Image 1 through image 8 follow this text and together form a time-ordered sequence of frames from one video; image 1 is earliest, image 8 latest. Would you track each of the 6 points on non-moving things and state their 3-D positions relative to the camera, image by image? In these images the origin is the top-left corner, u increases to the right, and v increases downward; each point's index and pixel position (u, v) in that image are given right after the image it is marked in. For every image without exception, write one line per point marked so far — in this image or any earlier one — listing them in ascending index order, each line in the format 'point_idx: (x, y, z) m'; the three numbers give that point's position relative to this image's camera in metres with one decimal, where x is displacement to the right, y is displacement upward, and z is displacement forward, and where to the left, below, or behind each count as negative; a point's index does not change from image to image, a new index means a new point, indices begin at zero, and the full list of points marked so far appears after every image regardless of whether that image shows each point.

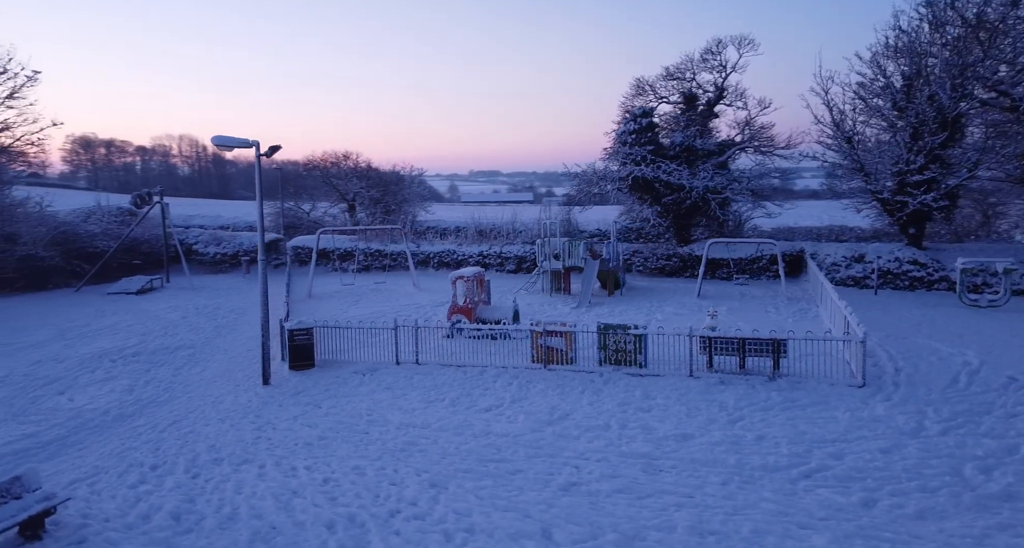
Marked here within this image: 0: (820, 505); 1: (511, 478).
0: (+2.8, -2.1, +6.8) m
1: (0.0, -2.2, +8.0) m
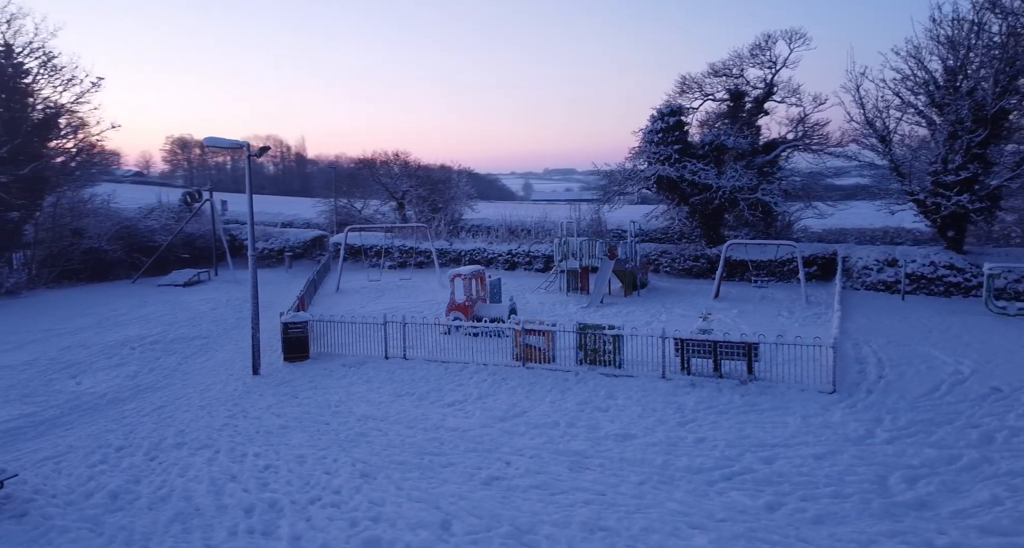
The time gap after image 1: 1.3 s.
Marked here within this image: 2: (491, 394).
0: (+1.9, -2.1, +6.8) m
1: (-0.8, -2.2, +8.1) m
2: (-0.3, -1.9, +11.4) m
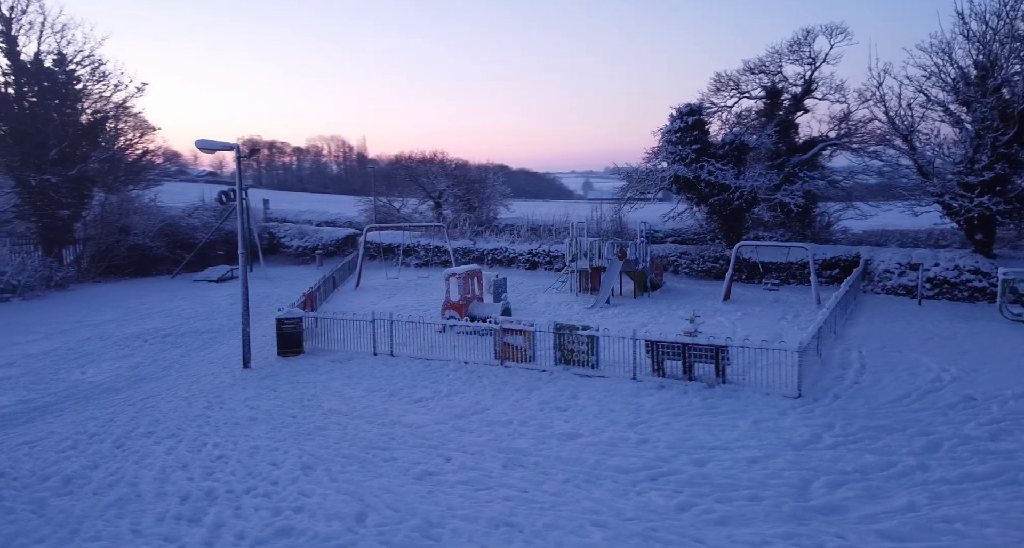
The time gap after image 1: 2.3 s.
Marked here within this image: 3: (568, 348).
0: (+1.1, -2.2, +6.8) m
1: (-1.5, -2.2, +8.3) m
2: (-0.8, -1.8, +11.6) m
3: (+1.0, -1.3, +12.6) m
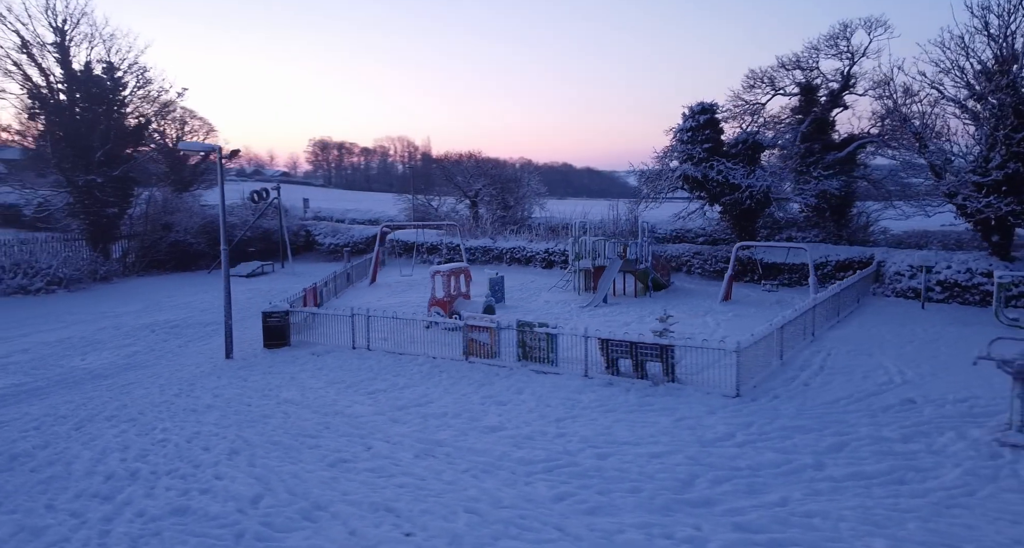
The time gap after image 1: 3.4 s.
0: (0.0, -2.1, +7.0) m
1: (-2.5, -2.1, +8.7) m
2: (-1.6, -1.8, +12.0) m
3: (+0.3, -1.2, +12.8) m
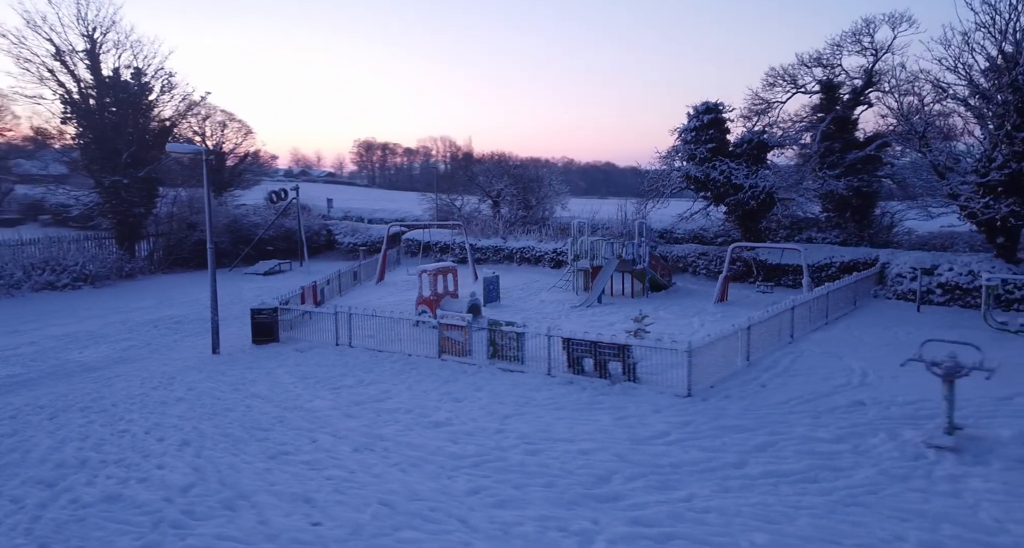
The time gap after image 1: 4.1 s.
0: (-0.8, -2.1, +7.2) m
1: (-3.2, -2.1, +9.0) m
2: (-2.2, -1.8, +12.2) m
3: (-0.2, -1.2, +12.9) m
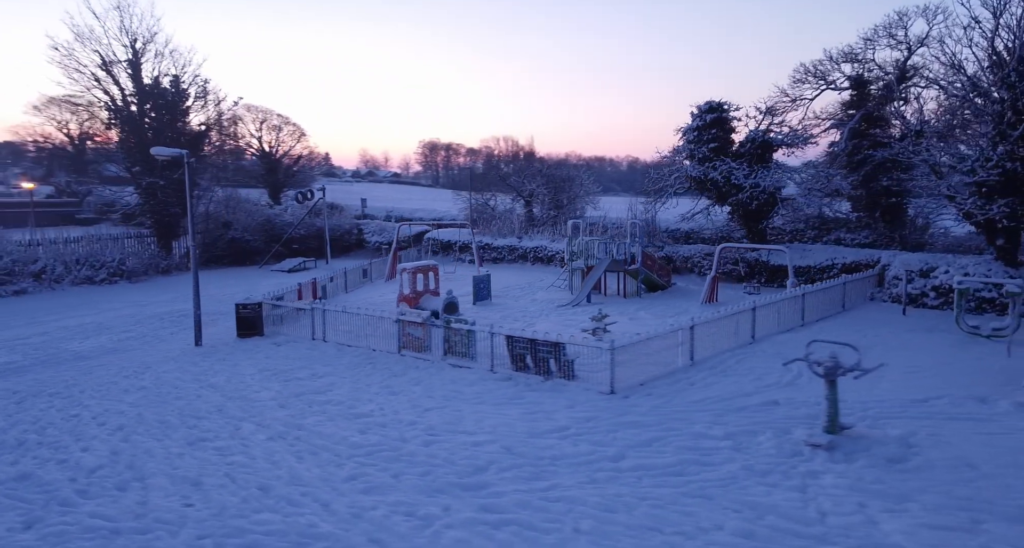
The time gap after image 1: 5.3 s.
0: (-2.0, -2.1, +7.6) m
1: (-4.4, -2.0, +9.6) m
2: (-3.1, -1.7, +12.7) m
3: (-1.1, -1.2, +13.3) m
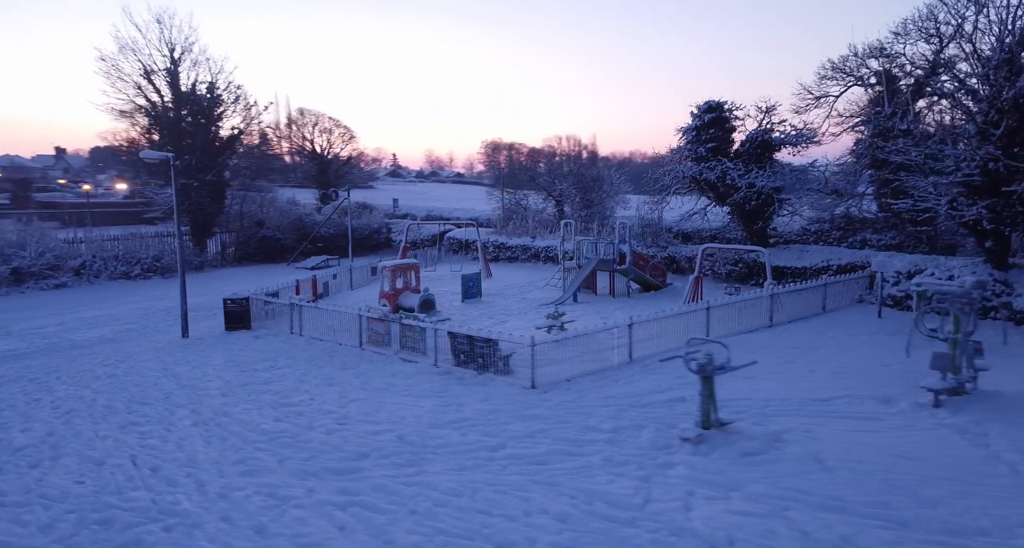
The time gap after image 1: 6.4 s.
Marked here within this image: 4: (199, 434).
0: (-3.3, -2.0, +8.2) m
1: (-5.5, -2.0, +10.4) m
2: (-4.0, -1.7, +13.4) m
3: (-2.0, -1.1, +13.8) m
4: (-3.8, -2.0, +9.1) m
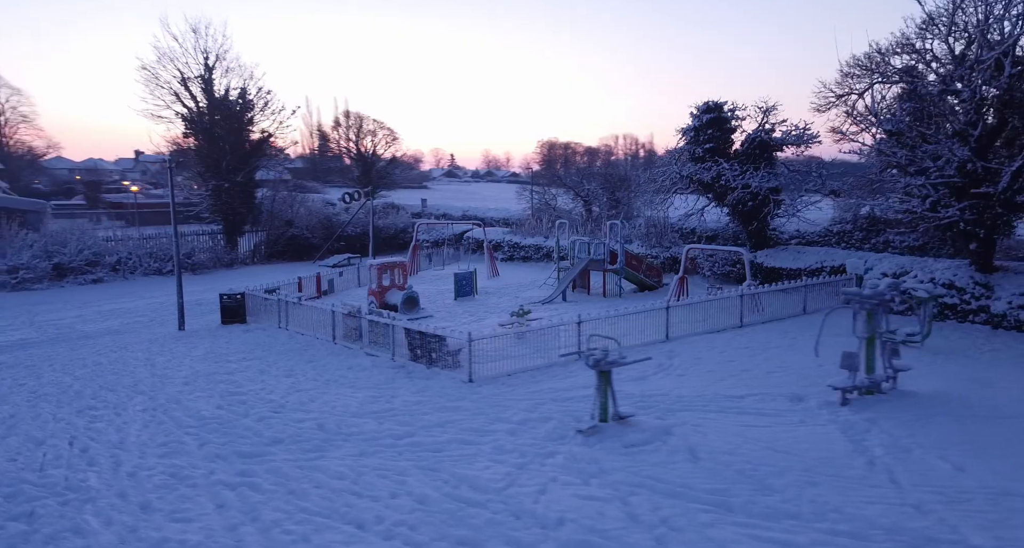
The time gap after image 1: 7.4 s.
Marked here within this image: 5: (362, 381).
0: (-4.4, -2.0, +8.9) m
1: (-6.5, -1.9, +11.2) m
2: (-4.8, -1.6, +14.1) m
3: (-2.8, -1.1, +14.5) m
4: (-4.9, -1.9, +9.9) m
5: (-2.4, -1.7, +11.9) m
